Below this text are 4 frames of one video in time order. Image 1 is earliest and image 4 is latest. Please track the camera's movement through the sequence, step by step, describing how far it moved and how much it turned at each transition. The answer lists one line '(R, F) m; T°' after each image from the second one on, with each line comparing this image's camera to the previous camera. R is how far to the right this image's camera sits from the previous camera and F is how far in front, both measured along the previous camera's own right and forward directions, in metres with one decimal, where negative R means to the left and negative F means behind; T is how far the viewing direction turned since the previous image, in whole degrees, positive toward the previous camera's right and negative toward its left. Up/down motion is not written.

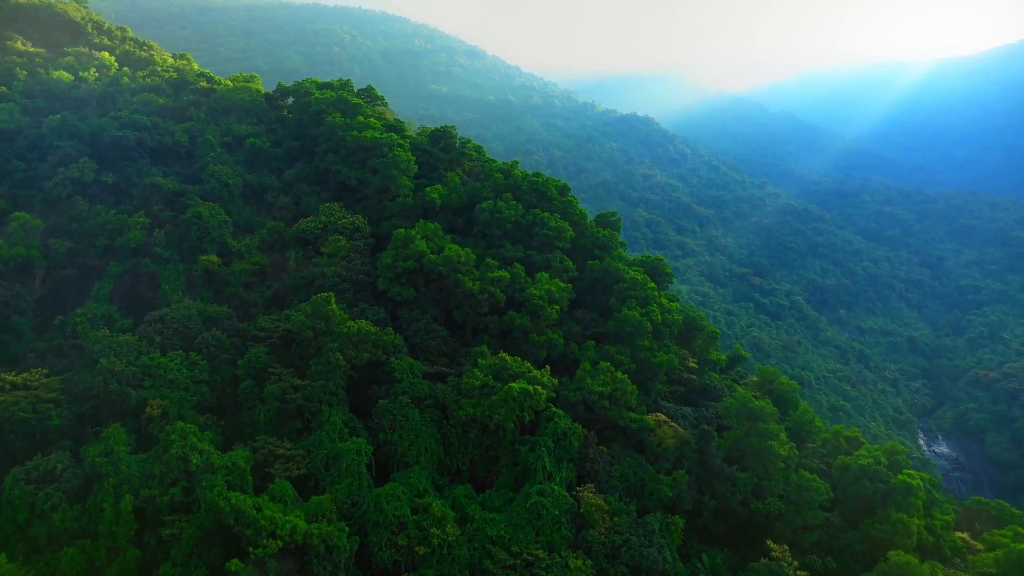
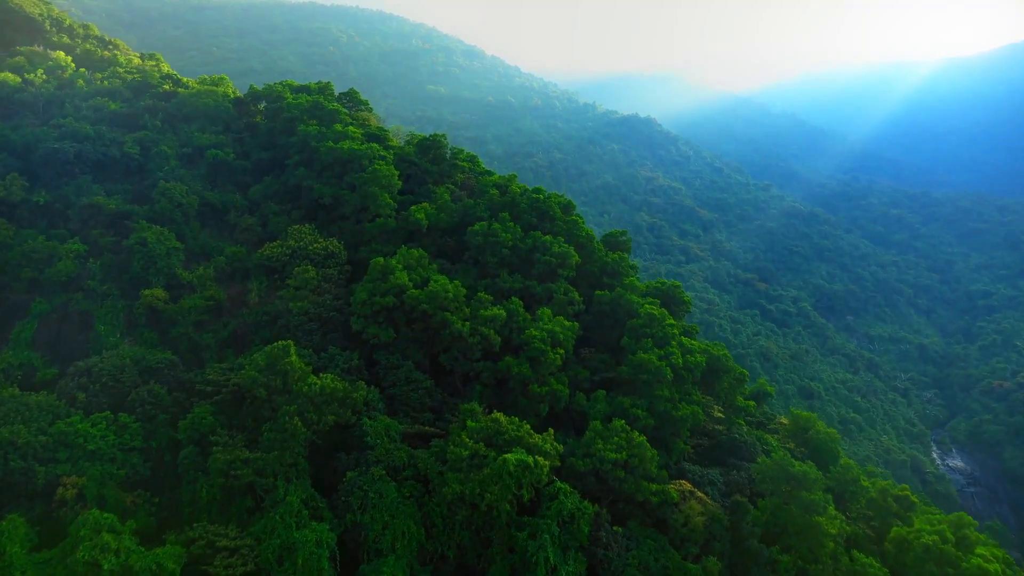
(+0.1, +2.2) m; 0°
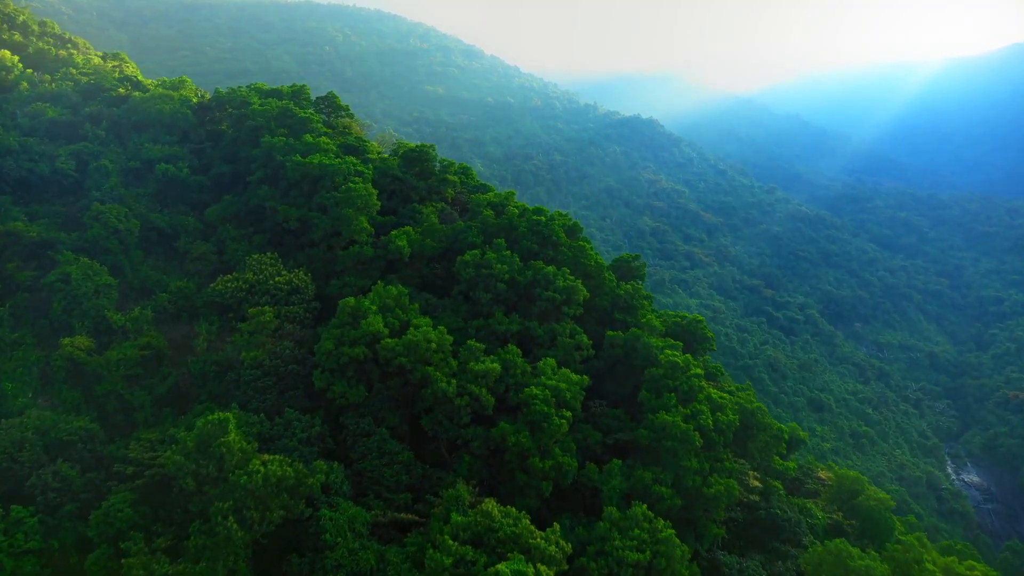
(+0.1, +2.2) m; 0°
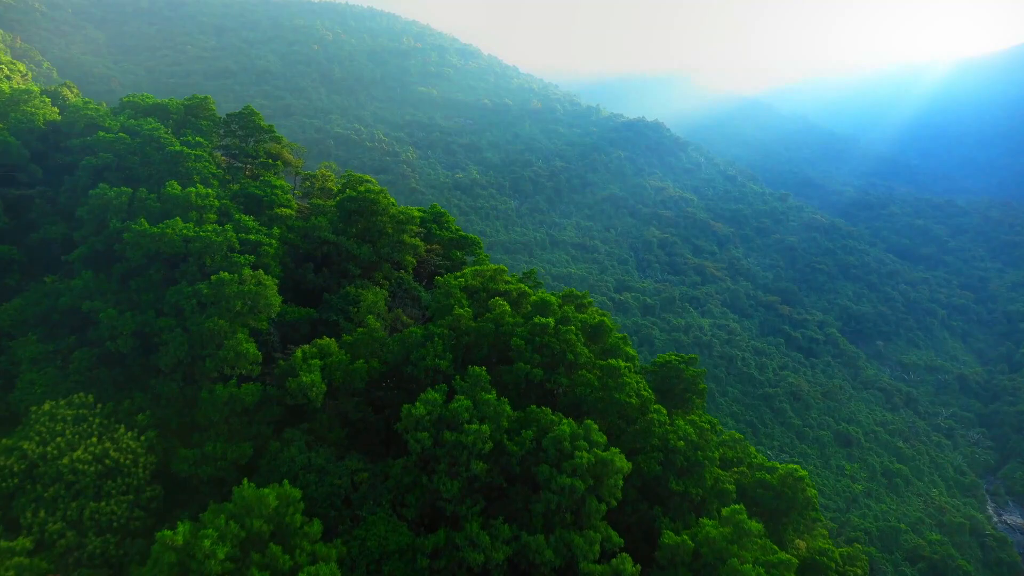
(+0.2, +5.5) m; 0°
